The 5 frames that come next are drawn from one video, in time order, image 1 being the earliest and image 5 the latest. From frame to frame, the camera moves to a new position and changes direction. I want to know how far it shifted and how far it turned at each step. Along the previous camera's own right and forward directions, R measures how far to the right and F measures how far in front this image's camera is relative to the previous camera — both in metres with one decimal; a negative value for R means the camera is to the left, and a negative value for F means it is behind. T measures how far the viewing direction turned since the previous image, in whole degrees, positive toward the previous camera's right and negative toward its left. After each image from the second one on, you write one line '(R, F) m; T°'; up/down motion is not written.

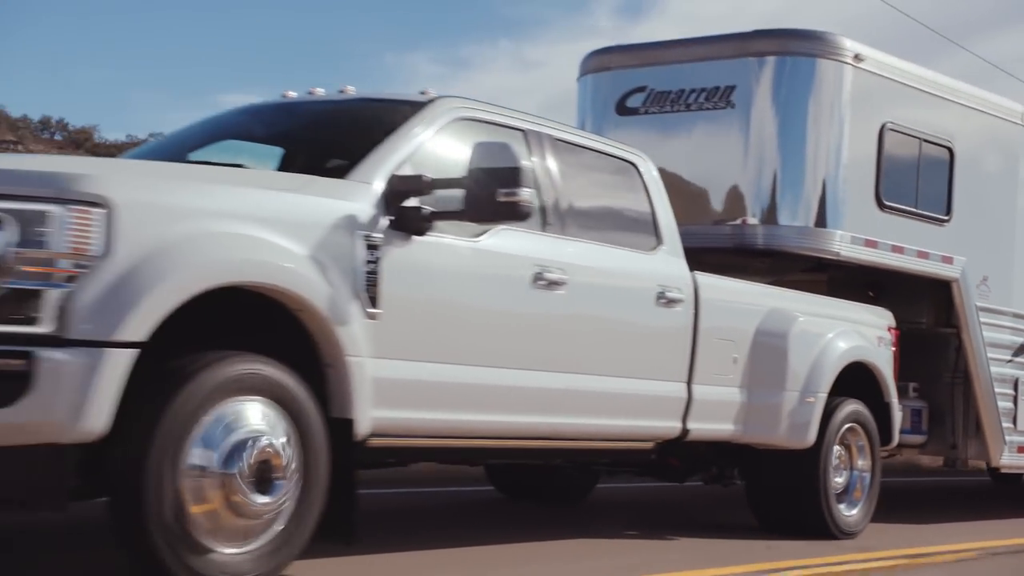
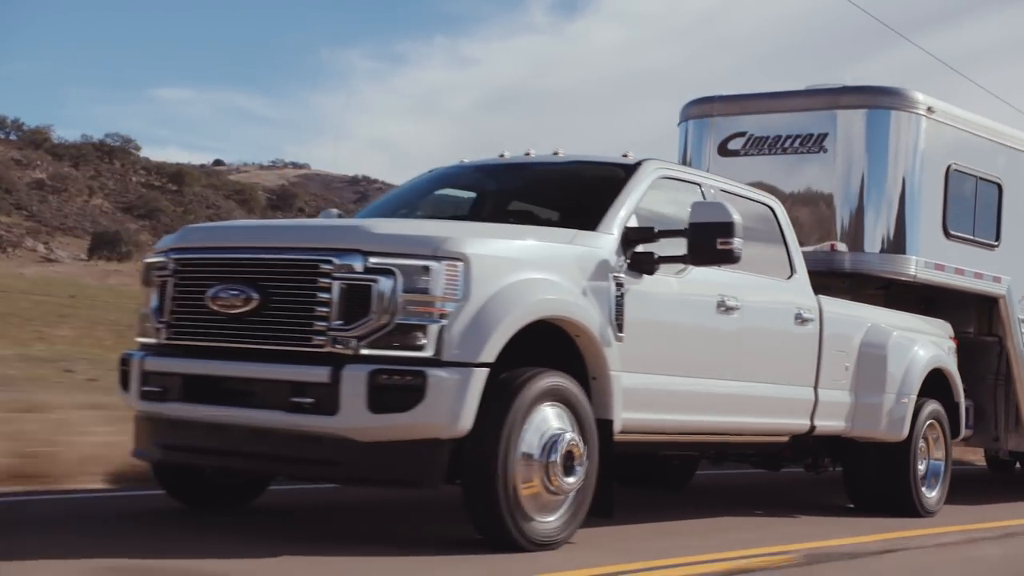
(-1.3, -1.4) m; +3°
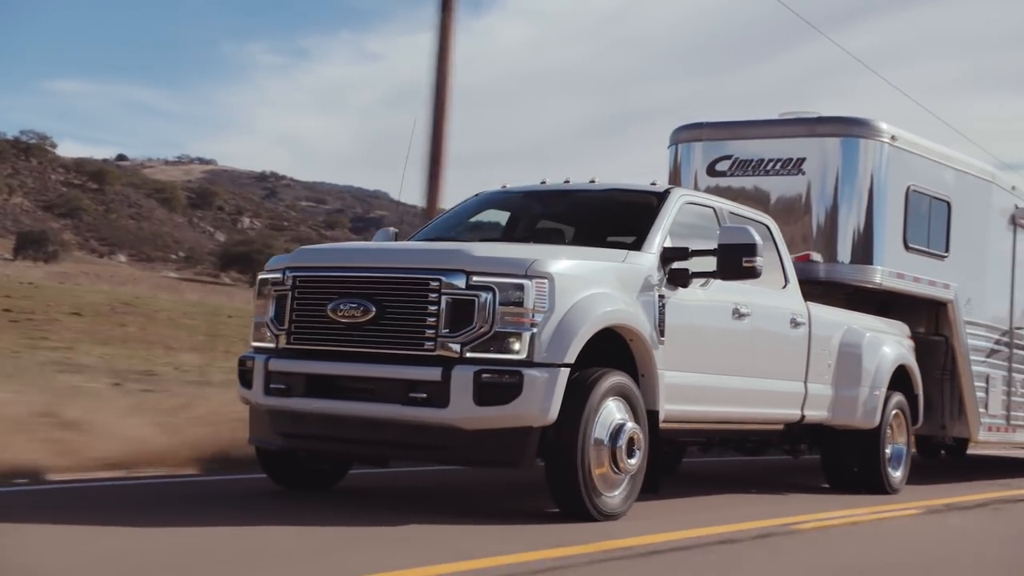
(-0.8, -1.1) m; +4°
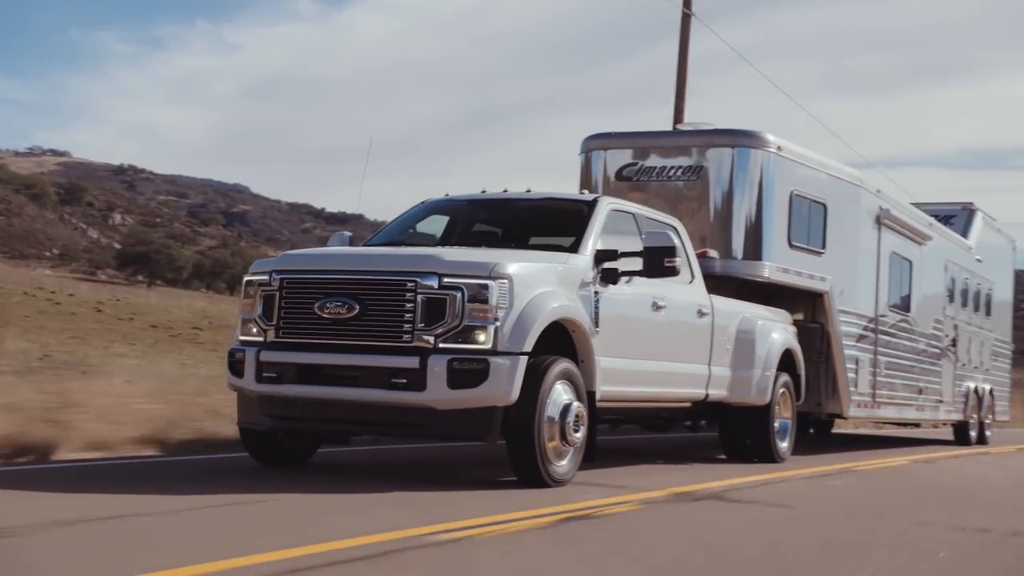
(-0.6, -1.1) m; +5°
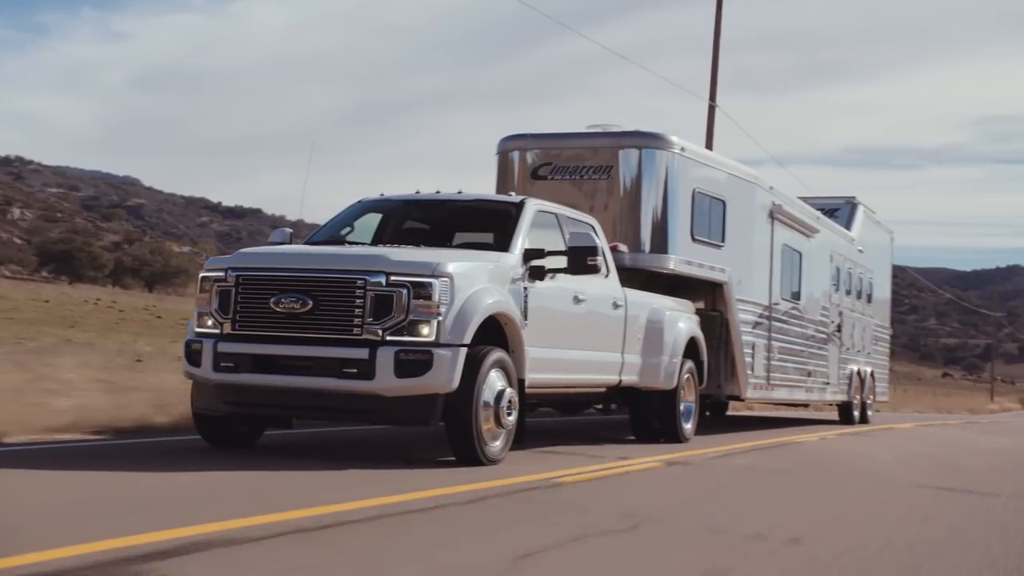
(-0.3, -0.8) m; +4°
